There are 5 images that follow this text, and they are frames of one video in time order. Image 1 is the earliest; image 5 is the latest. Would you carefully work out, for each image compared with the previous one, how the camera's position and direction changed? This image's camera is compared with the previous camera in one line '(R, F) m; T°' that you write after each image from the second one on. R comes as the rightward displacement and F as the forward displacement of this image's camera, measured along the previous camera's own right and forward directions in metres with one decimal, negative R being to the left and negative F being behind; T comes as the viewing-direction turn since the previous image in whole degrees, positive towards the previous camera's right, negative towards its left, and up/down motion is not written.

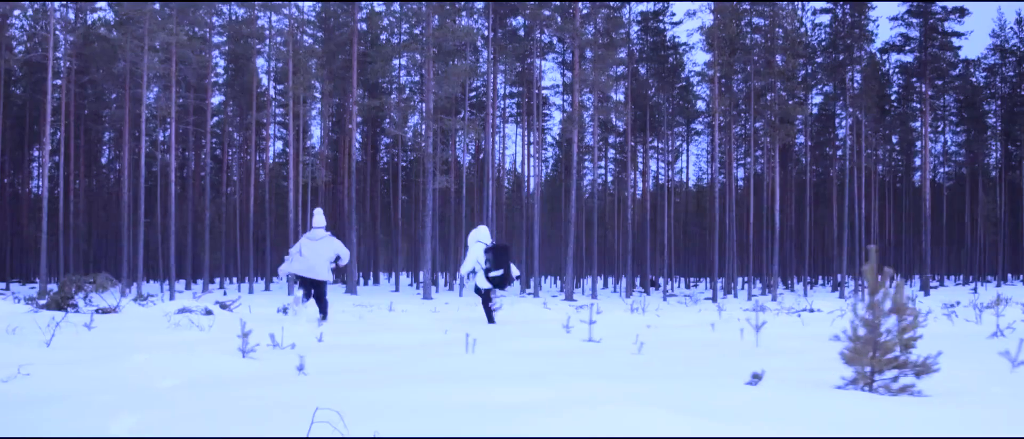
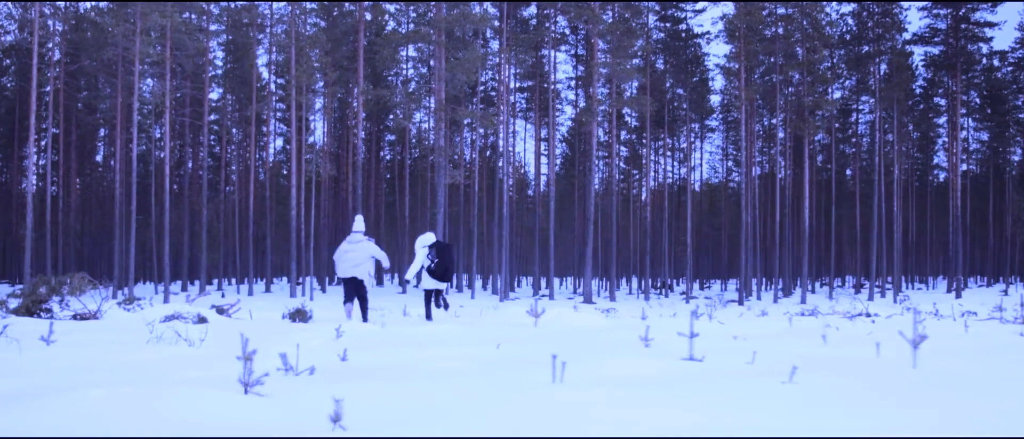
(-0.5, +1.3) m; 0°
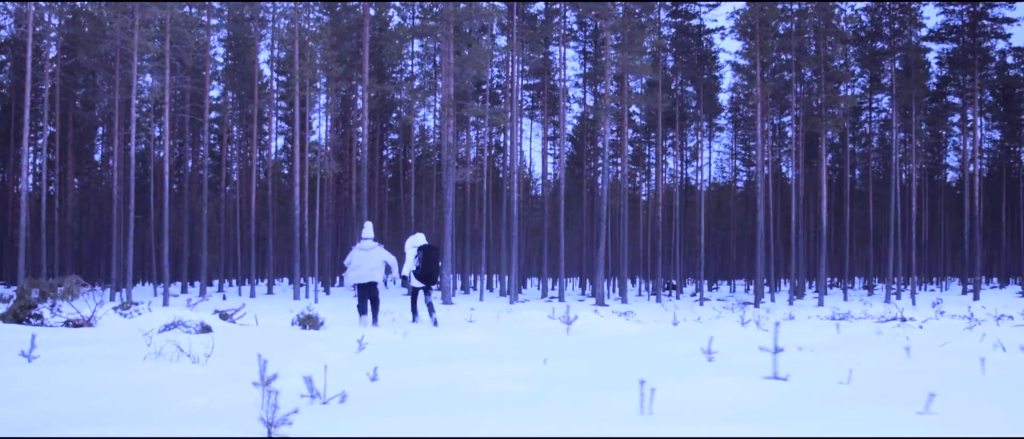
(-0.3, +0.6) m; 0°
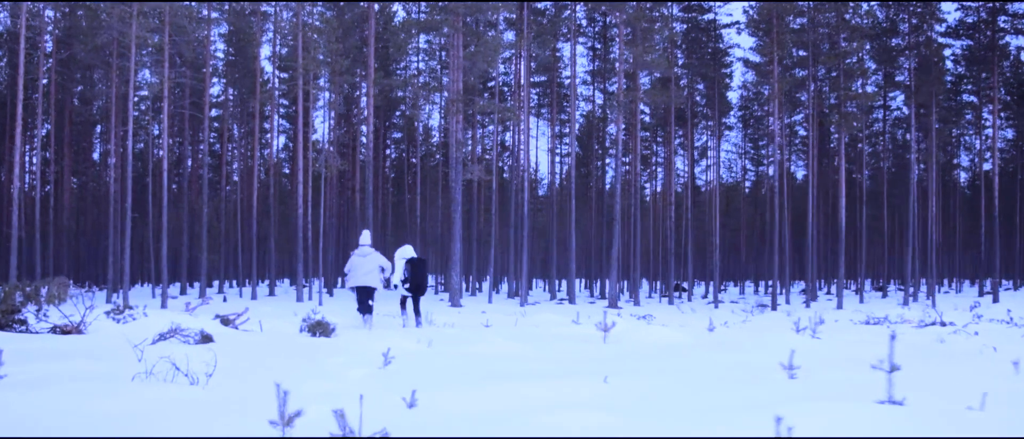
(-0.3, +0.7) m; 0°
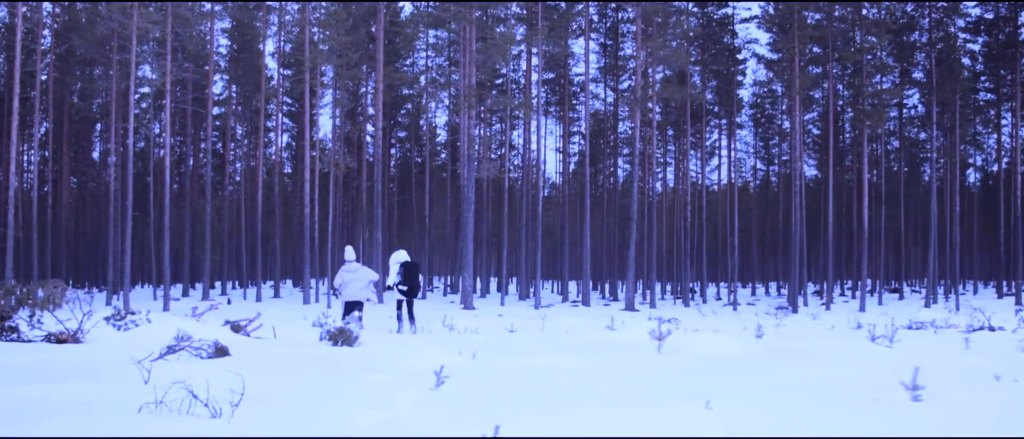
(-0.3, +0.6) m; 0°
